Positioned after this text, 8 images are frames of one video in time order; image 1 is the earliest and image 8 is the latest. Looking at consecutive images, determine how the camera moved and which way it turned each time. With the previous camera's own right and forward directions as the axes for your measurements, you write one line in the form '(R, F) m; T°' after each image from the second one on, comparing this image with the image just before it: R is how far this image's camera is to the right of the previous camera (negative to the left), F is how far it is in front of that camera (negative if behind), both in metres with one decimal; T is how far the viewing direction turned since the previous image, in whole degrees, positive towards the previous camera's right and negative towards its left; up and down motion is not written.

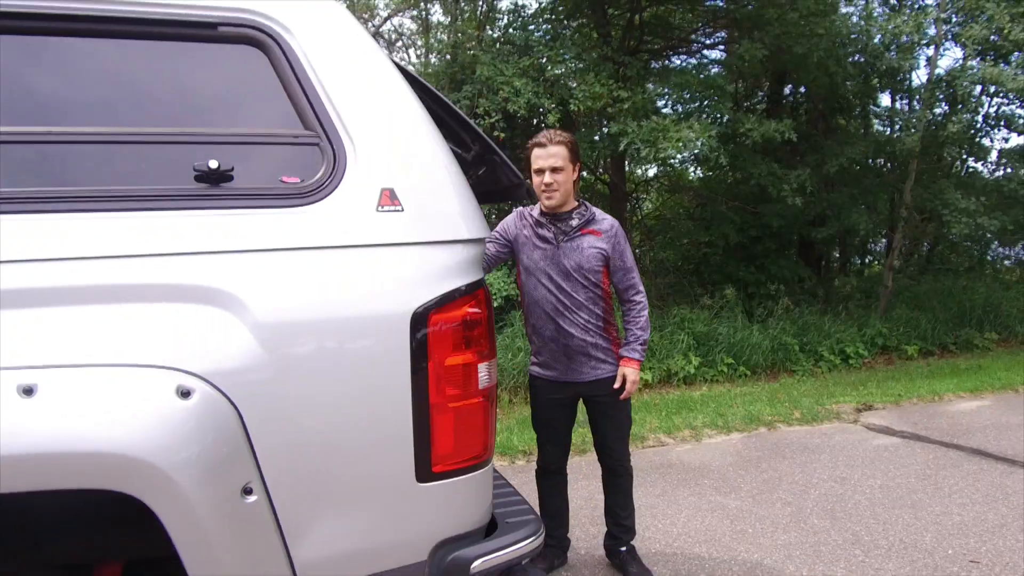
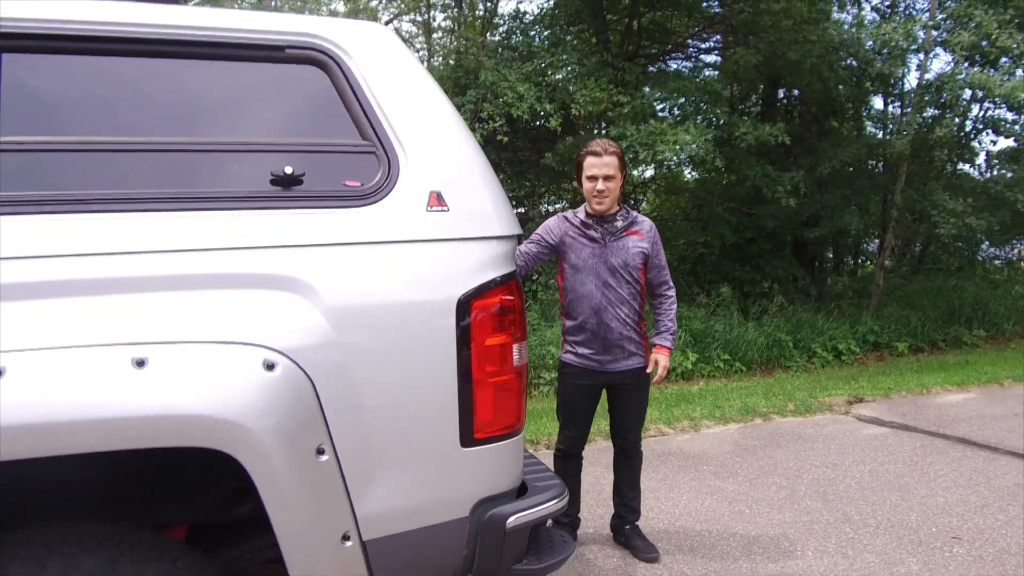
(-0.1, -0.2) m; 0°
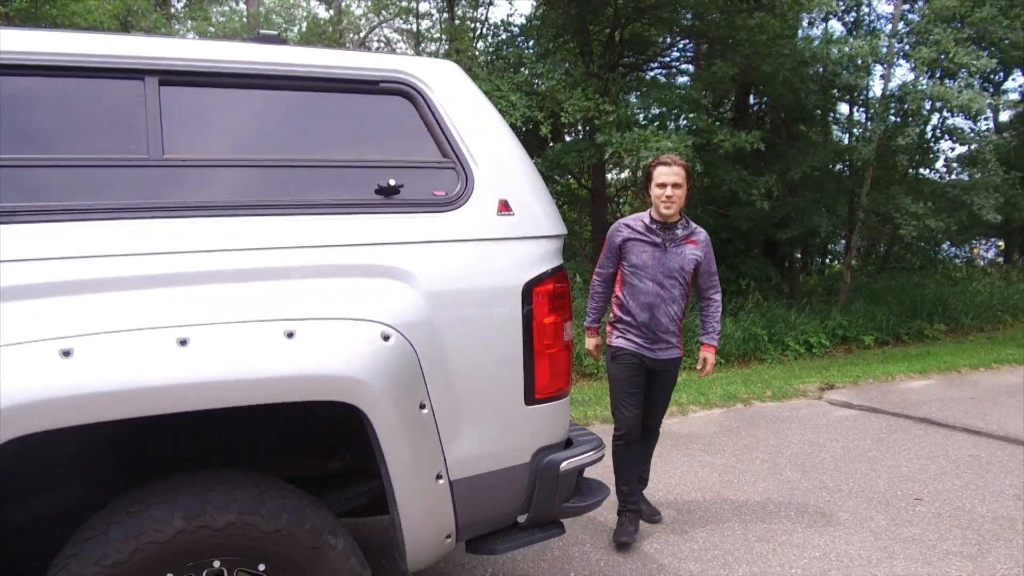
(-0.2, -0.4) m; +2°
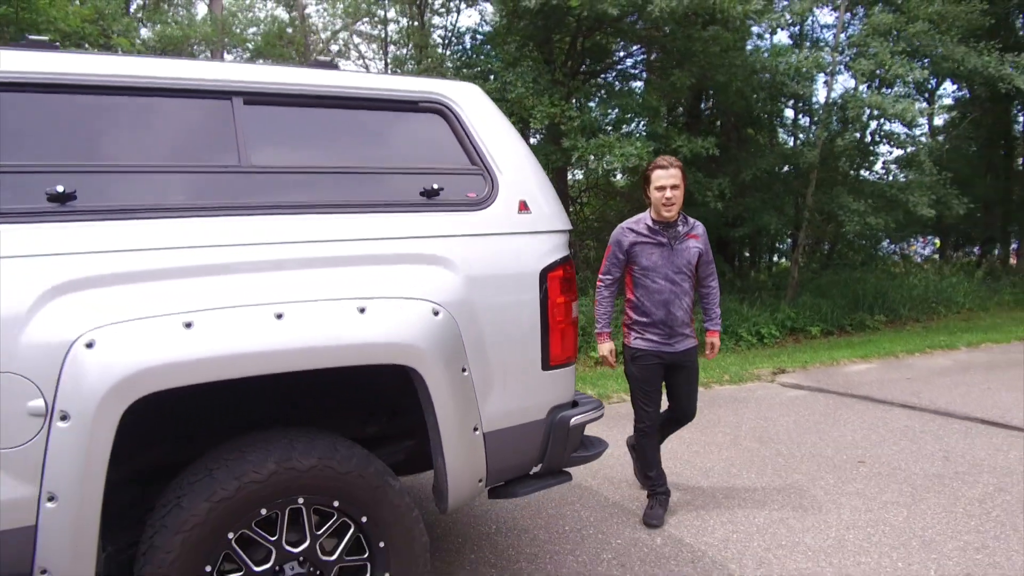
(-0.2, -0.4) m; +3°
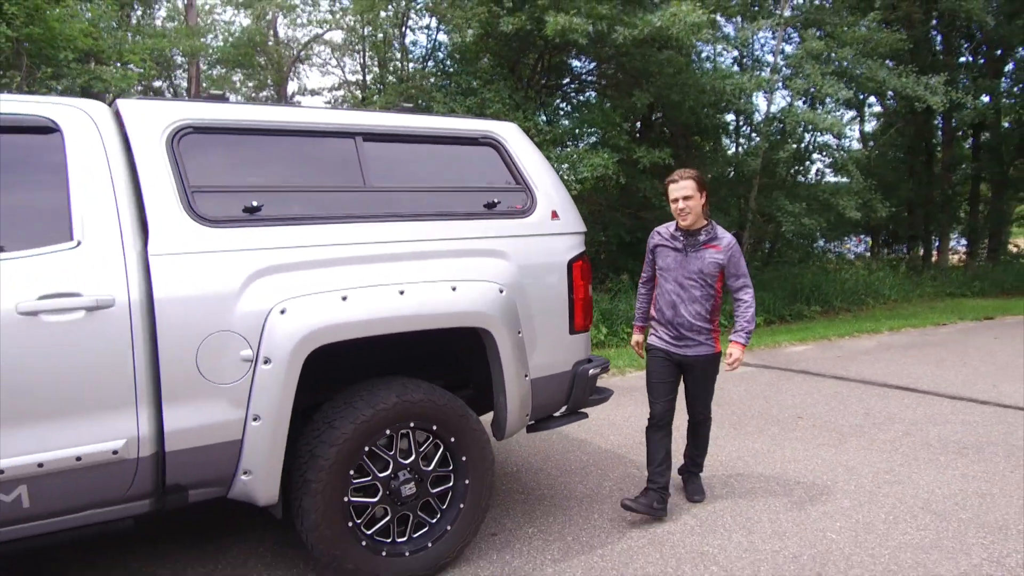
(-0.4, -0.9) m; +4°
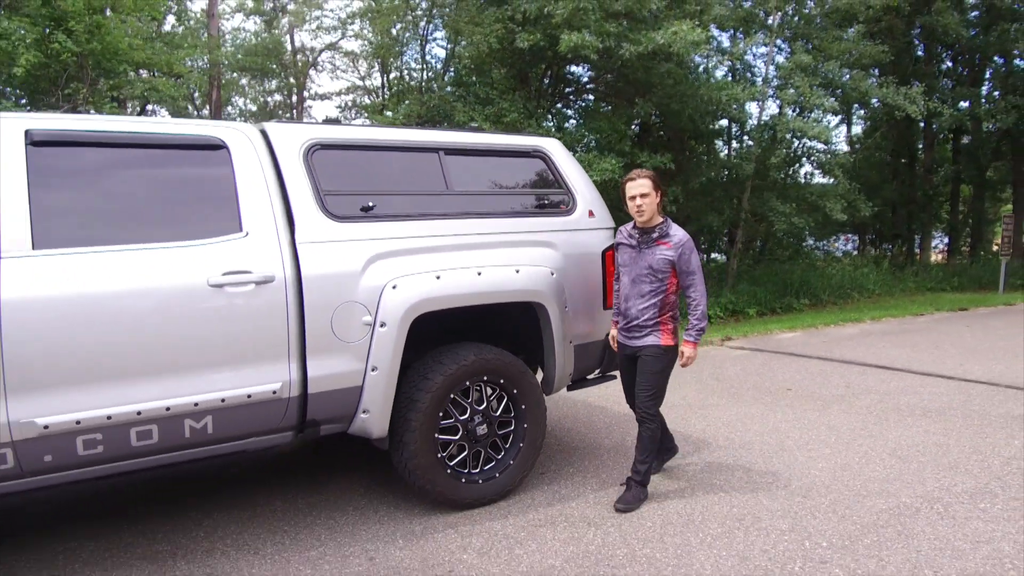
(-0.3, -0.8) m; +1°
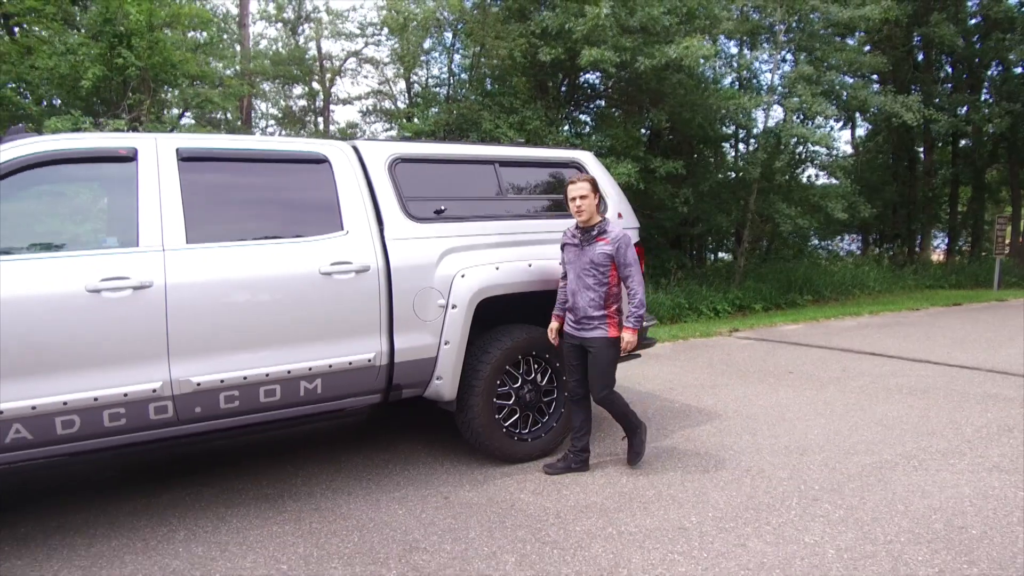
(-0.2, -0.8) m; 0°
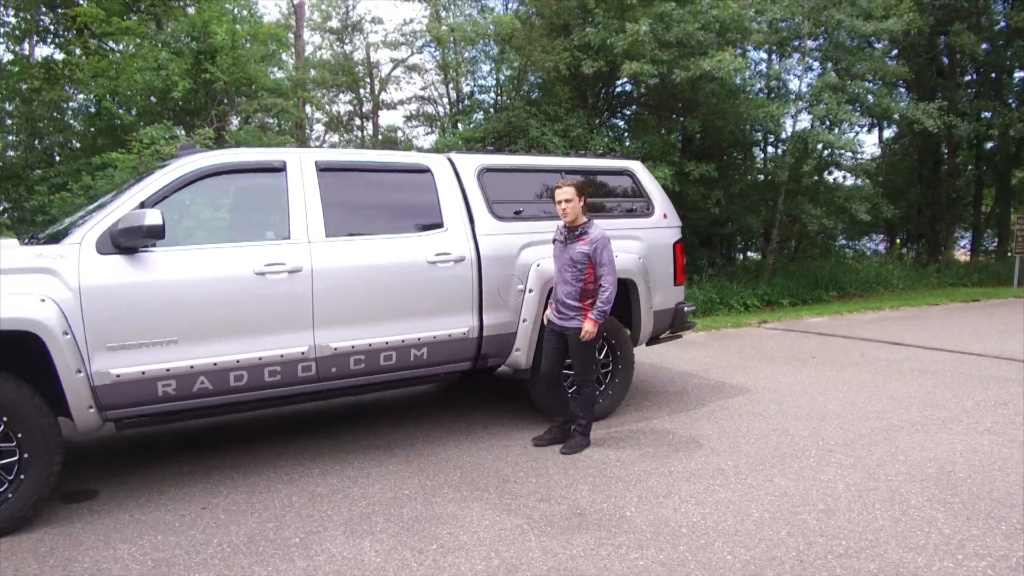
(-0.3, -0.9) m; -2°
